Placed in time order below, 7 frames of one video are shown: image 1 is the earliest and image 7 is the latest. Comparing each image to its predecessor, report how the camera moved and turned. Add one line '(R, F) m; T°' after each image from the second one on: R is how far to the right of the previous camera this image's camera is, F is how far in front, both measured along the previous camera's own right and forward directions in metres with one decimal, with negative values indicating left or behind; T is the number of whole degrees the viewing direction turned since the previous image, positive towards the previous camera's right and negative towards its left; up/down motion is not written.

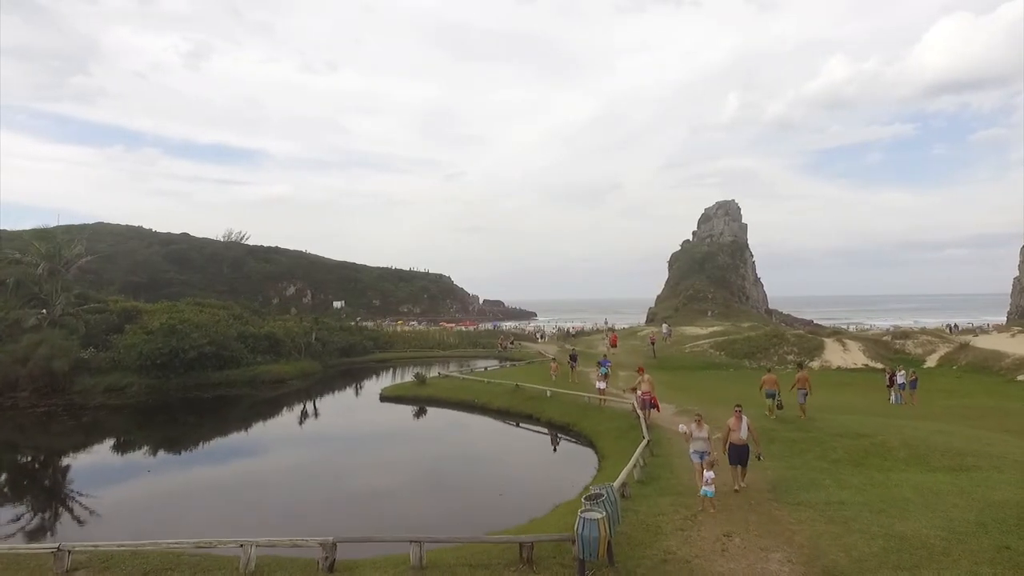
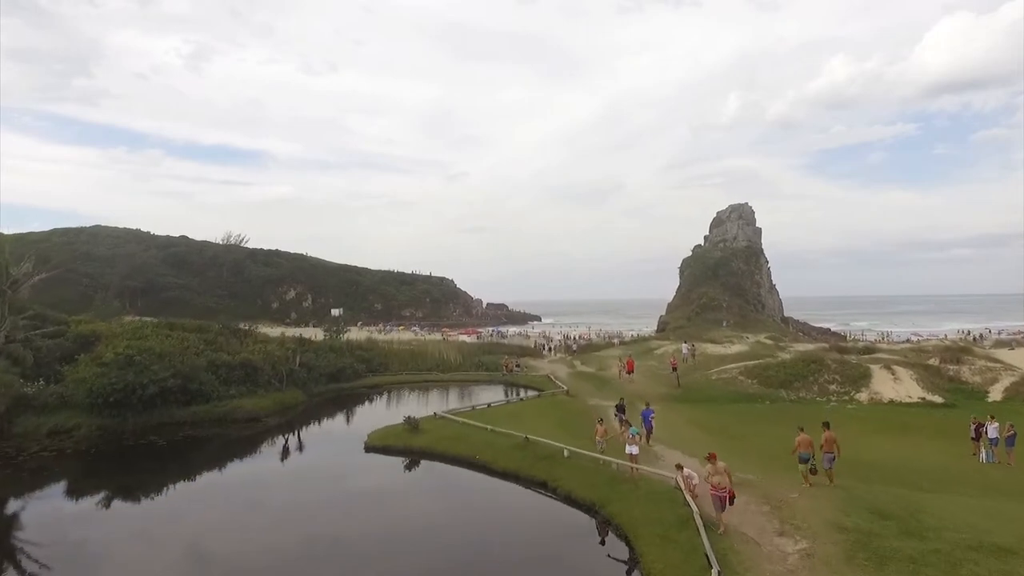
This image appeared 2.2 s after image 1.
(-0.2, +4.4) m; 0°
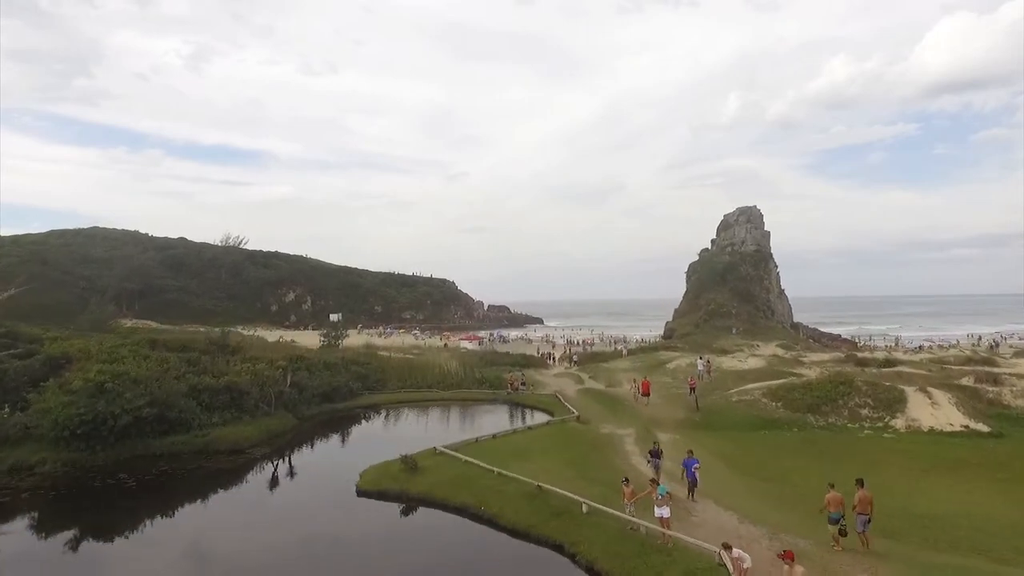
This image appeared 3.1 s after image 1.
(-0.3, +2.6) m; 0°
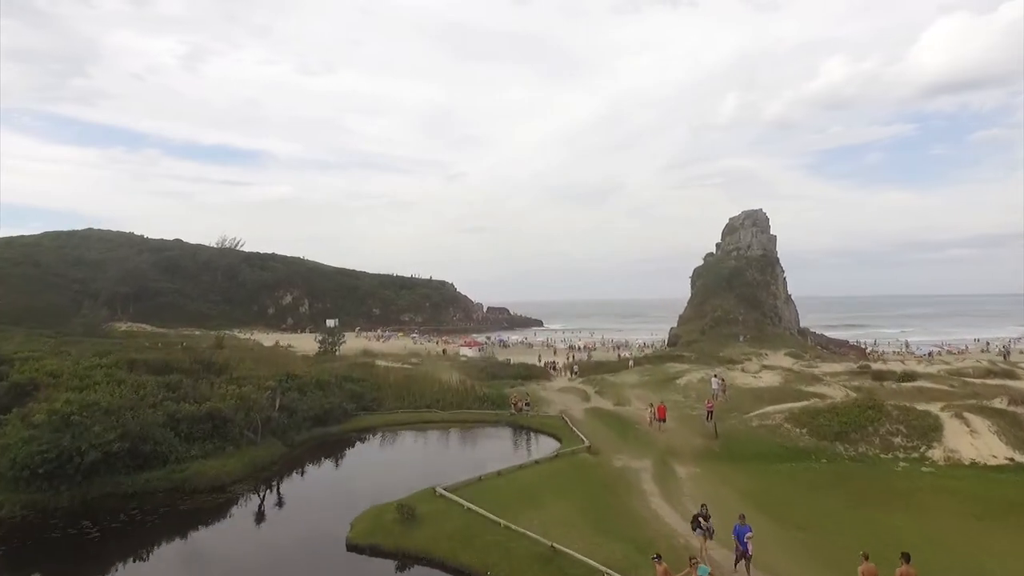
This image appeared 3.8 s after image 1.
(-0.3, +2.4) m; 0°
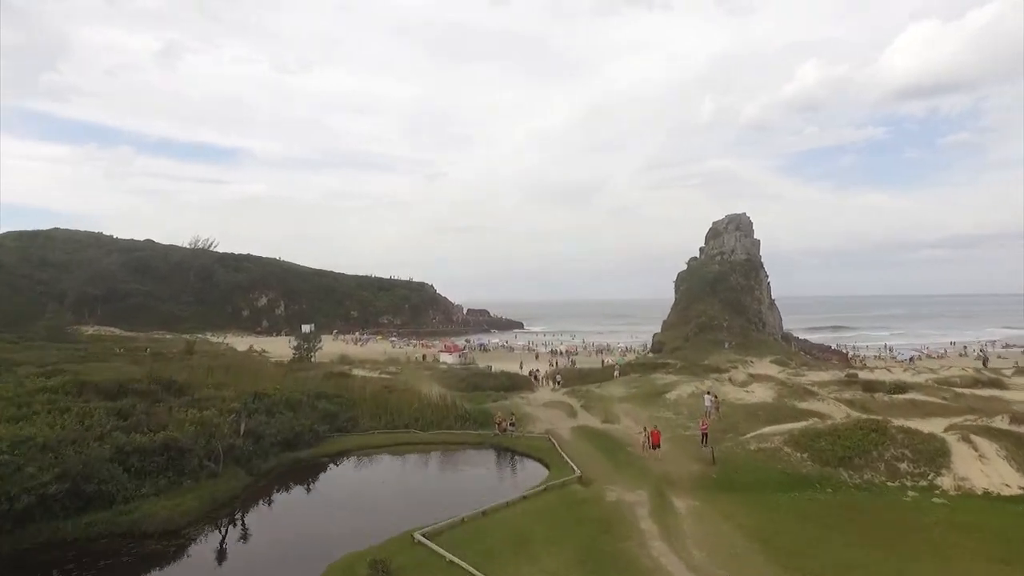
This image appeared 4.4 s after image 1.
(-0.2, +2.2) m; +2°
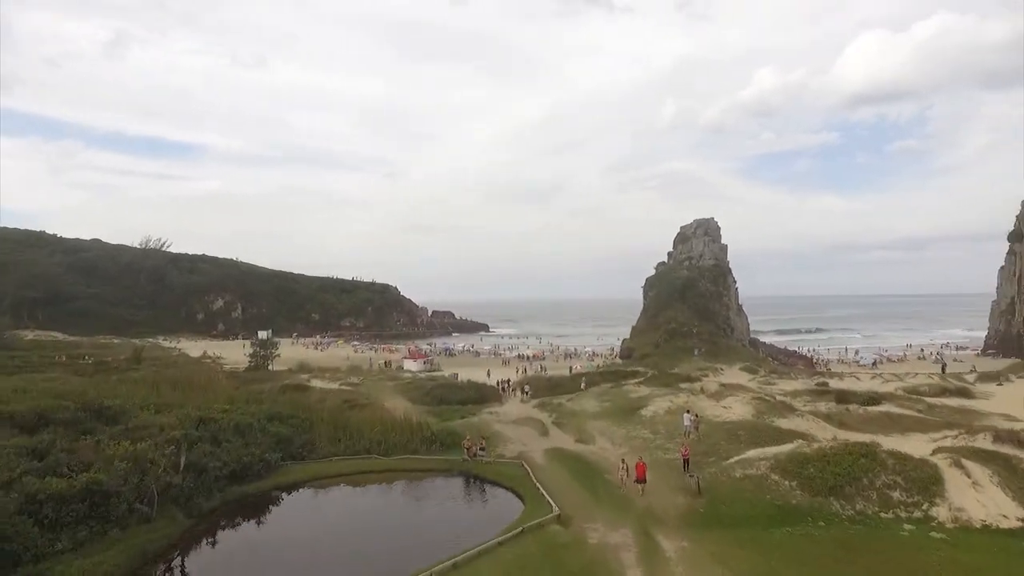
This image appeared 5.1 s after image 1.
(-0.3, +2.4) m; +3°
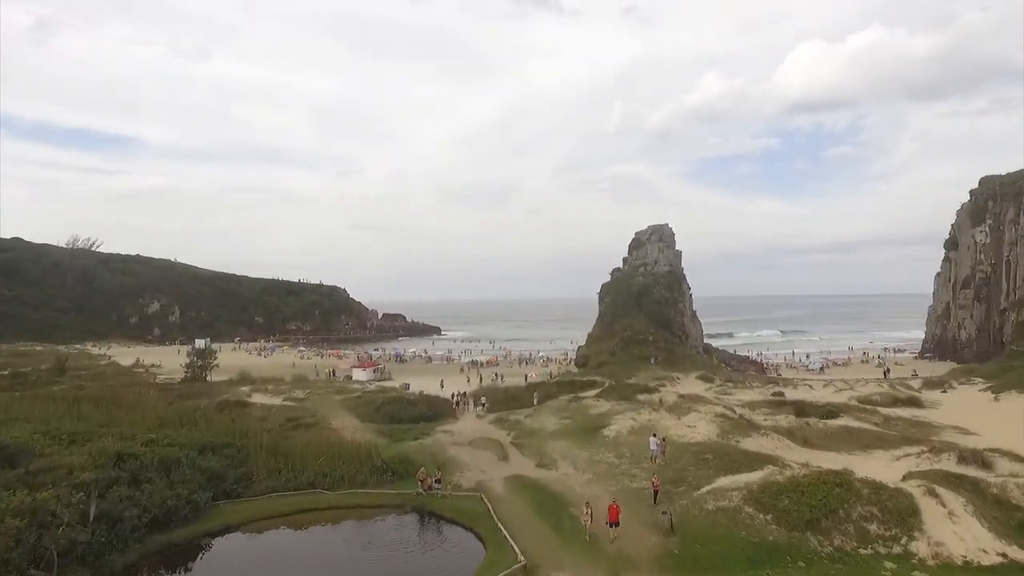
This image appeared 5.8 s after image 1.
(-0.3, +2.4) m; +5°
